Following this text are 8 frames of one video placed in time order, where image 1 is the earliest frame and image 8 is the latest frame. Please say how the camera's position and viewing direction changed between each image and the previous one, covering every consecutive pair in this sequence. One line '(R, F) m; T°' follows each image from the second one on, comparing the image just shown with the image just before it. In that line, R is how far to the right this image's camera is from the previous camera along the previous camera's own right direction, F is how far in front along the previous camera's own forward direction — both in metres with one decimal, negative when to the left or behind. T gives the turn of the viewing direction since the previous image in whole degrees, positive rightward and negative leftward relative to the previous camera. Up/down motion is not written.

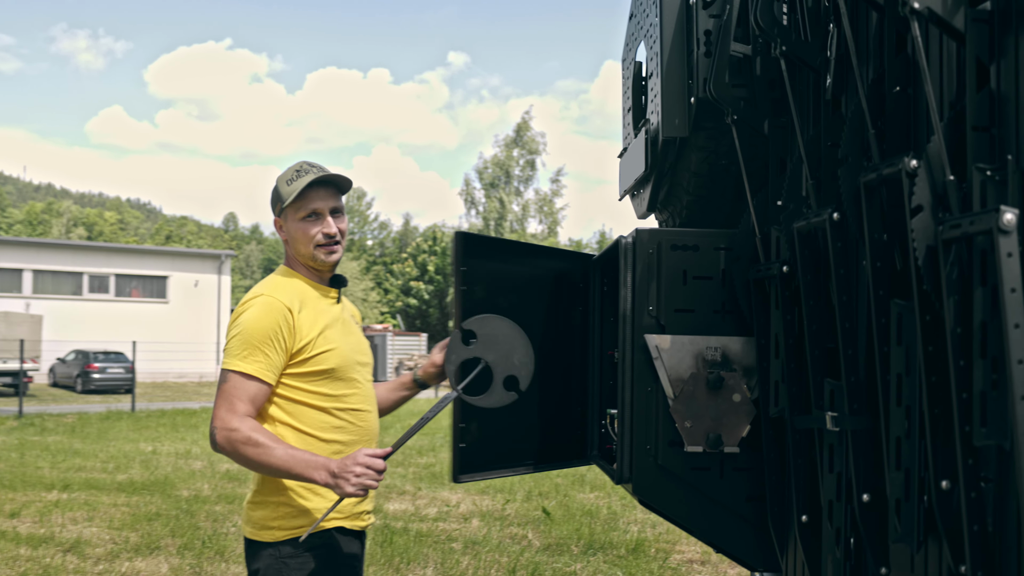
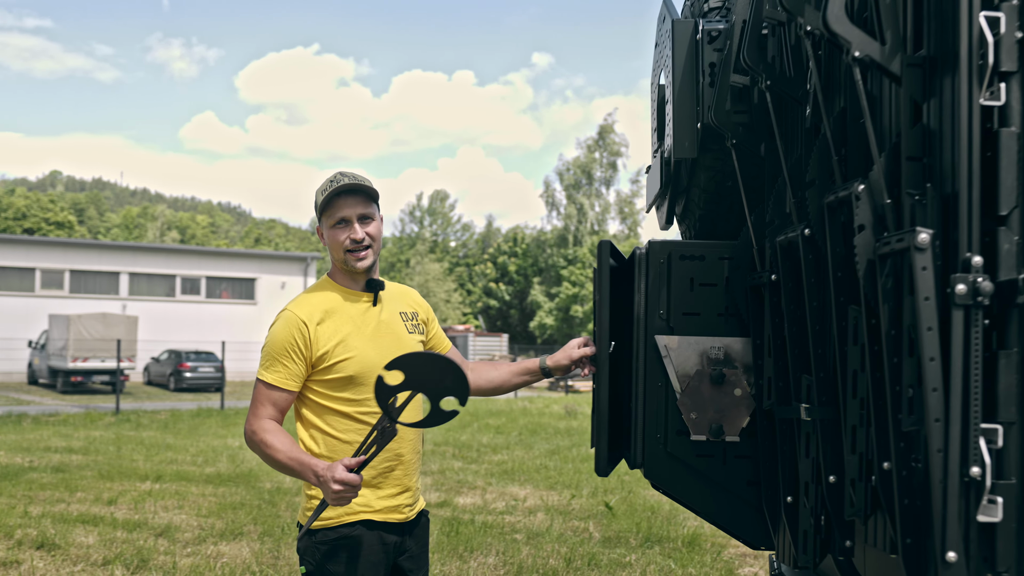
(+0.2, -0.3) m; -4°
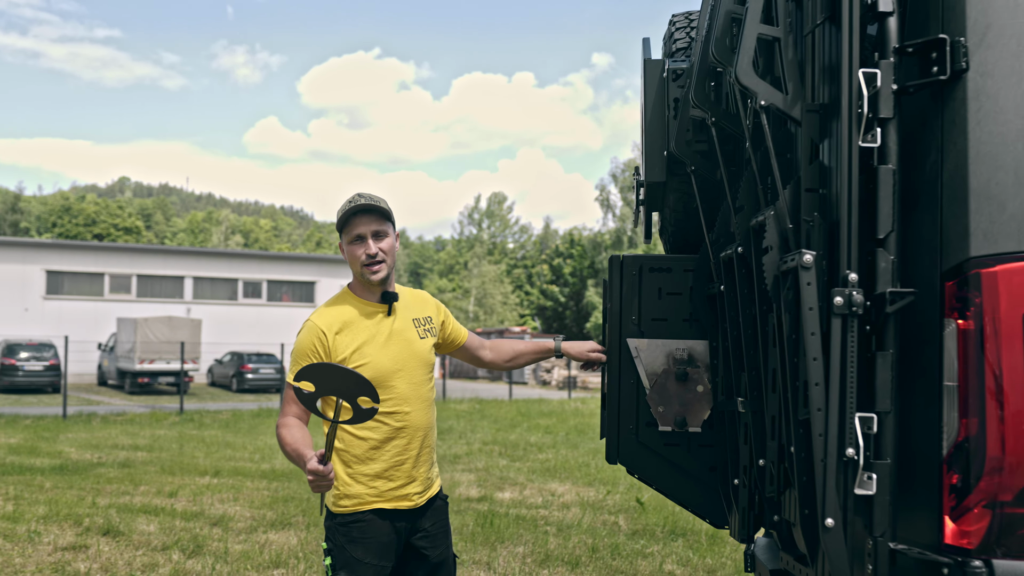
(+0.2, -0.4) m; -3°
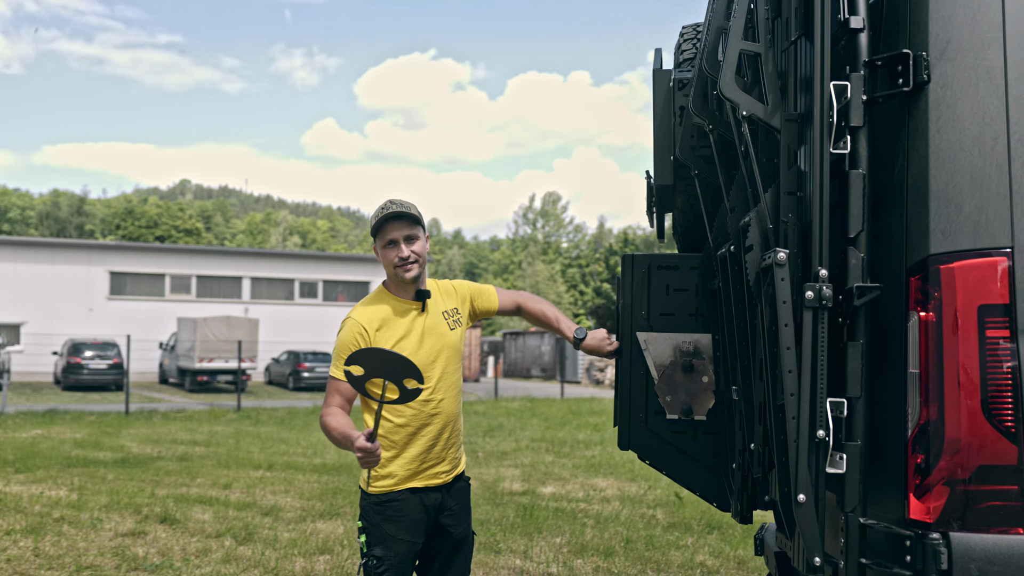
(+0.1, -0.2) m; -3°
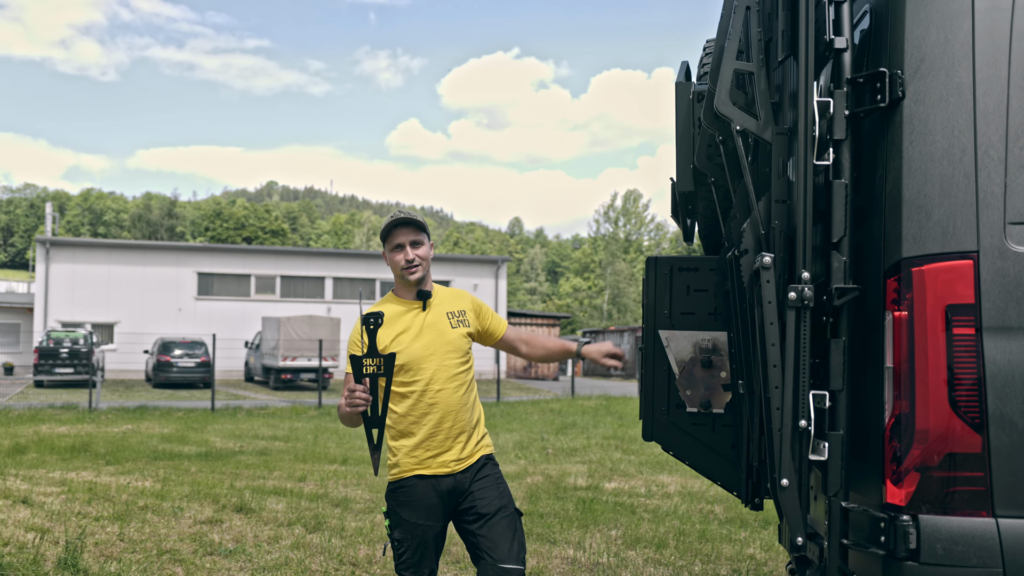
(+0.2, -0.3) m; -4°
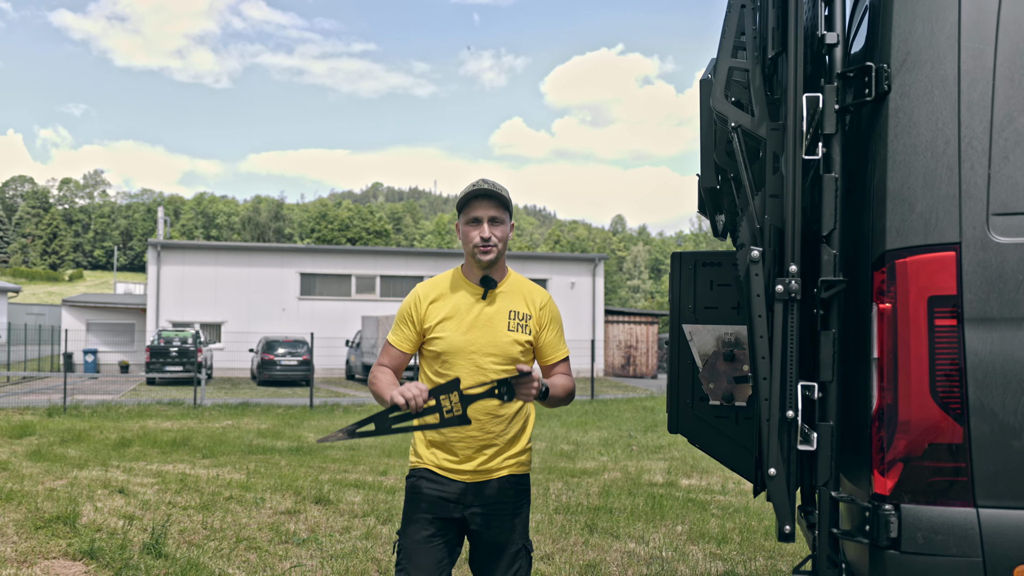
(+0.3, -0.1) m; -5°
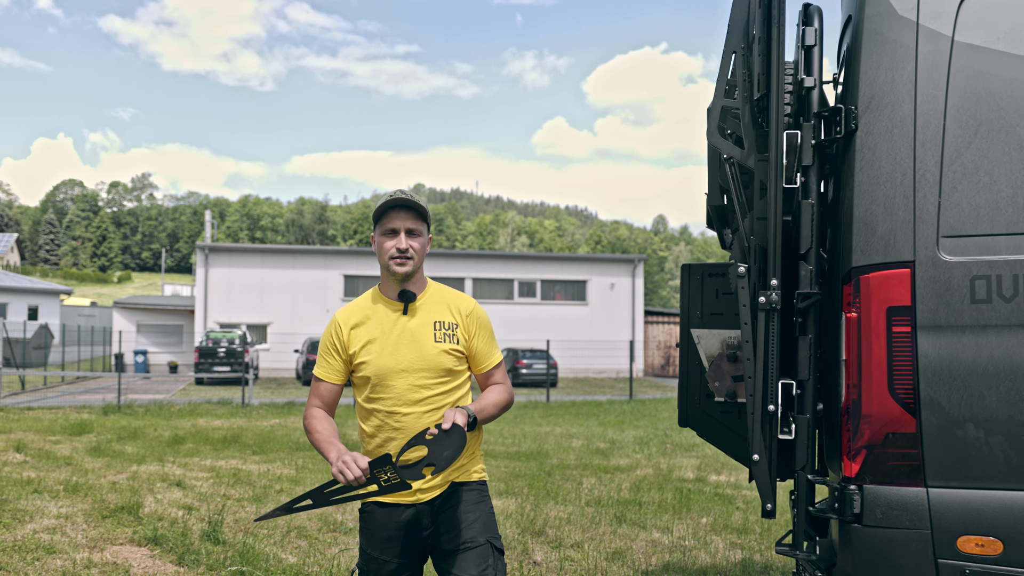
(+0.1, -0.5) m; -2°
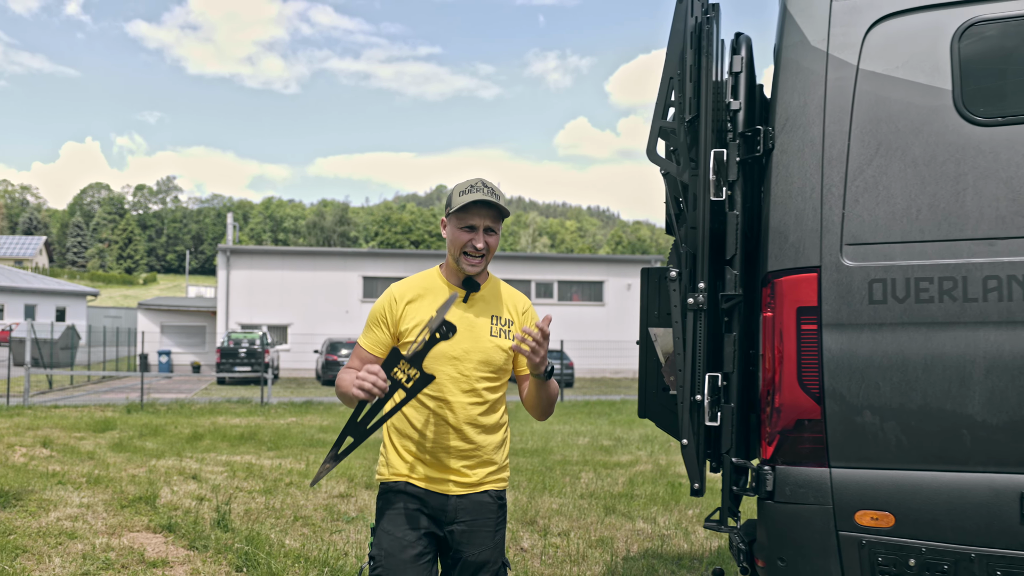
(+0.2, -0.4) m; -1°
